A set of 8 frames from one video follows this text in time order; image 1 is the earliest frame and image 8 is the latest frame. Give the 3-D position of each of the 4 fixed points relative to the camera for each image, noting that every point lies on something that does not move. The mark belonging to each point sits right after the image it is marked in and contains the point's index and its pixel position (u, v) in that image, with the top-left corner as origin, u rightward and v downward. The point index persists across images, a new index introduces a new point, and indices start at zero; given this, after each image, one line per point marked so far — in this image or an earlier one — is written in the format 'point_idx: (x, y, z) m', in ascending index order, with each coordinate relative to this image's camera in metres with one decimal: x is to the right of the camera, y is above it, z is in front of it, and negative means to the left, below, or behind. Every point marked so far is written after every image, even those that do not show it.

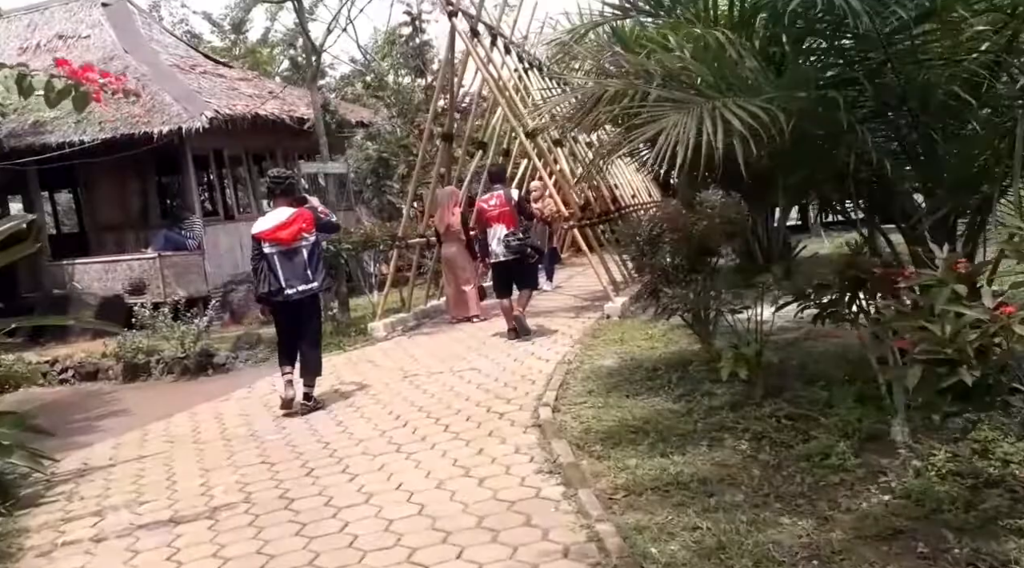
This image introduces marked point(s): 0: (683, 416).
0: (+1.0, -0.8, +4.7) m
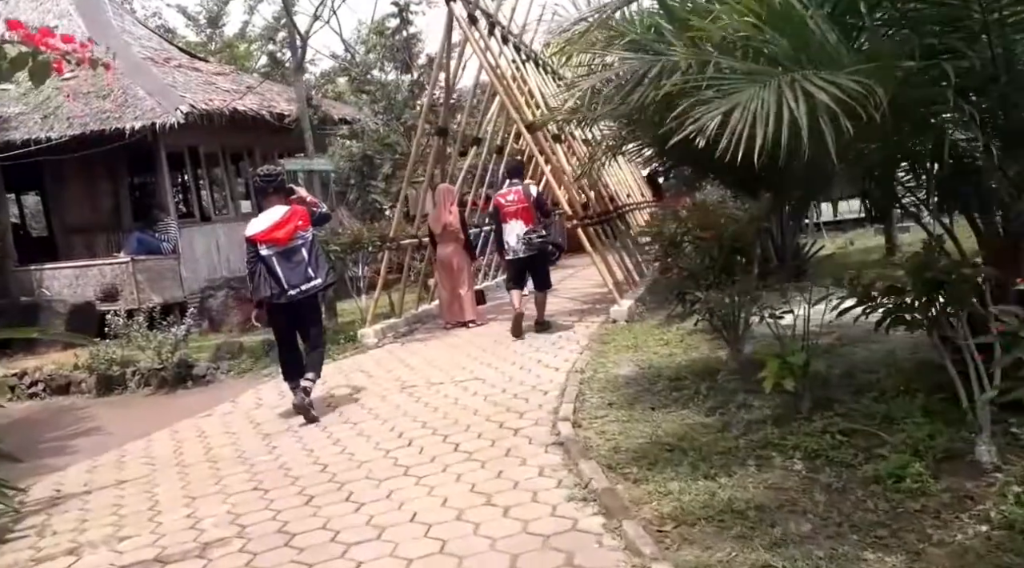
0: (+1.1, -0.8, +4.3) m
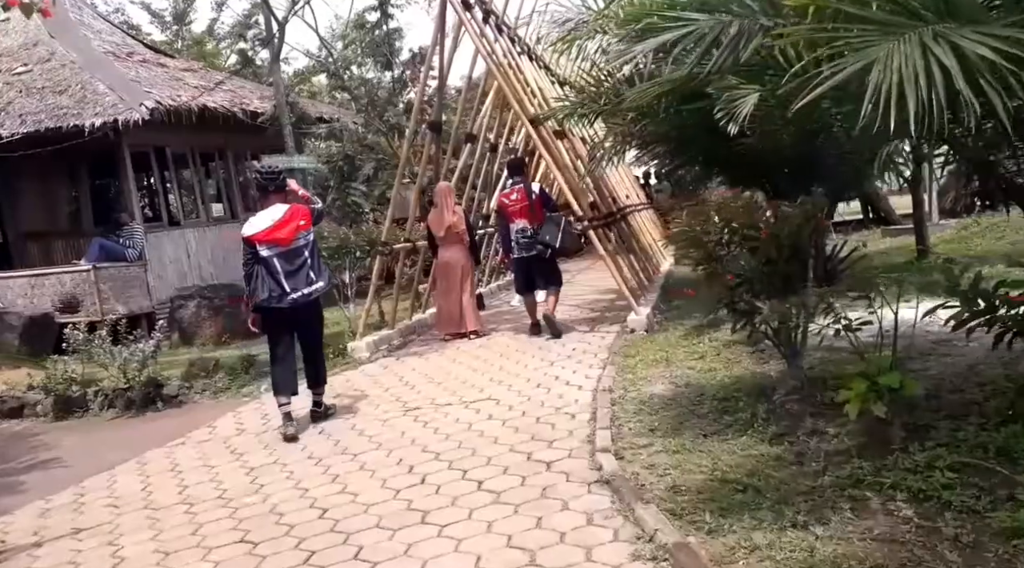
0: (+1.3, -0.8, +3.6) m
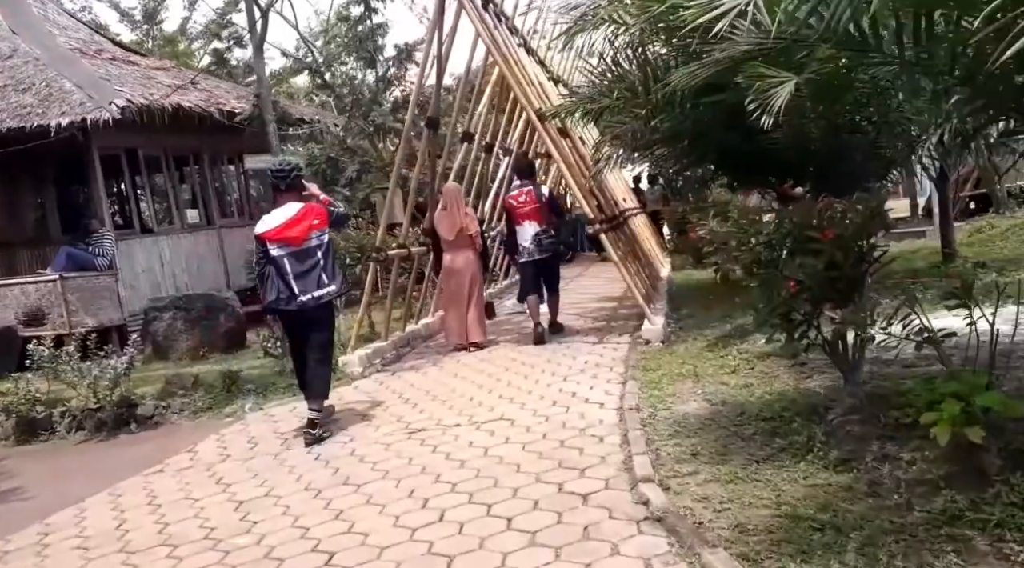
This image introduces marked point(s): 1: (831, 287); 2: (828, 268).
0: (+1.4, -0.8, +3.2) m
1: (+1.5, 0.0, +3.8) m
2: (+1.5, +0.1, +3.7) m
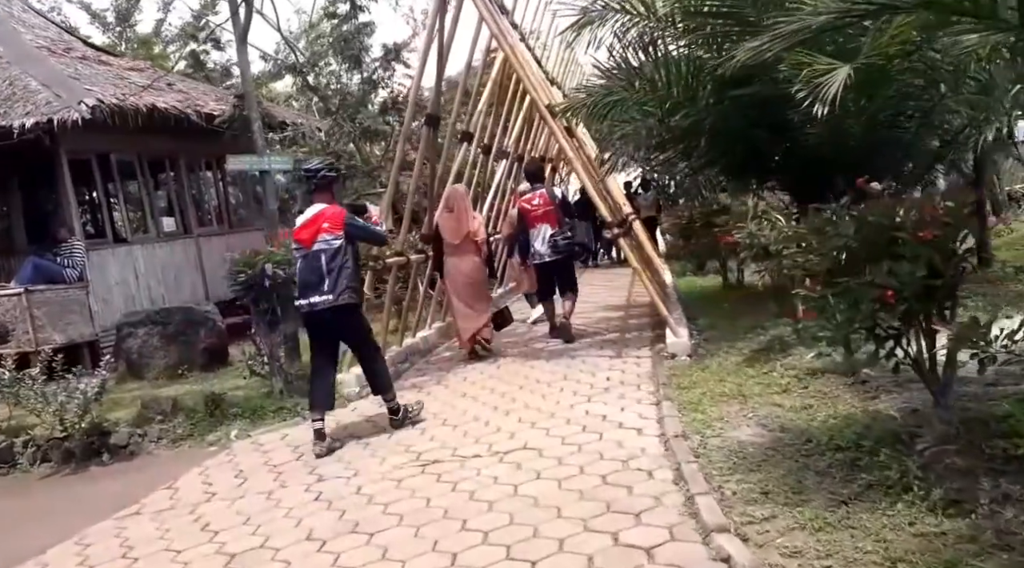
0: (+1.6, -0.9, +2.6) m
1: (+1.6, -0.1, +3.2) m
2: (+1.6, 0.0, +3.2) m
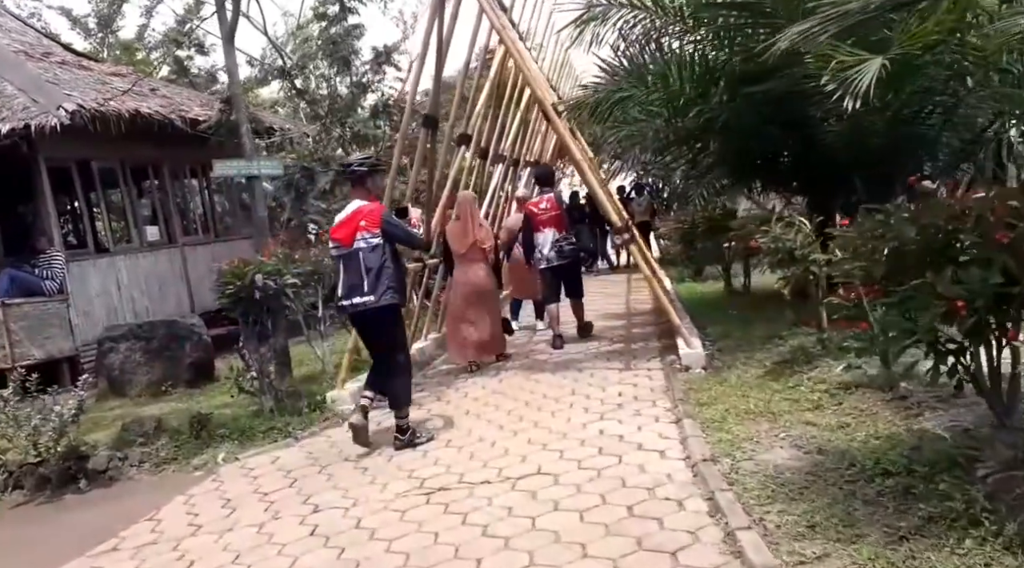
0: (+1.7, -0.9, +2.3) m
1: (+1.7, -0.1, +2.9) m
2: (+1.7, 0.0, +2.9) m
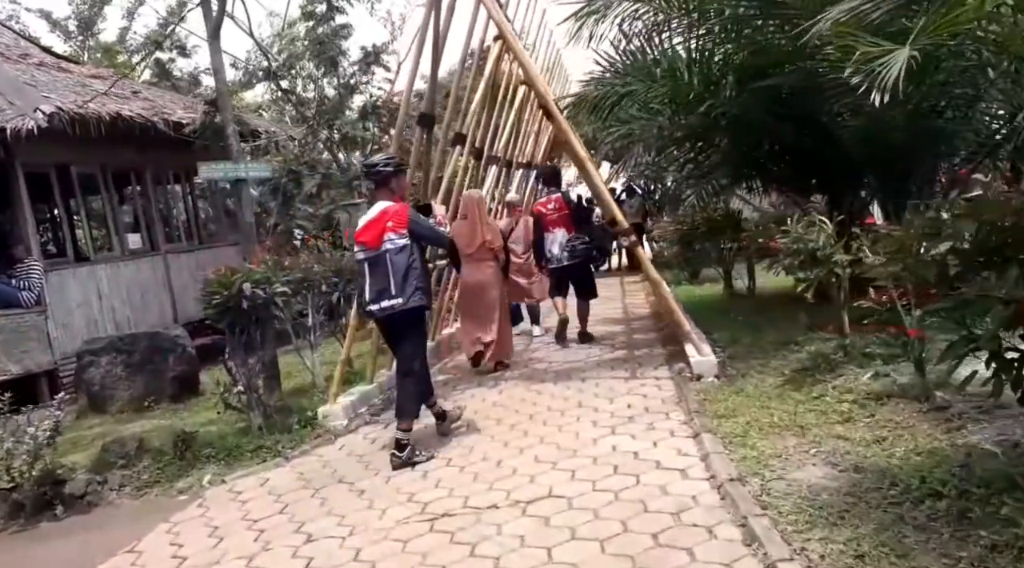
0: (+1.8, -0.9, +2.0) m
1: (+1.8, -0.1, +2.6) m
2: (+1.7, 0.0, +2.6) m
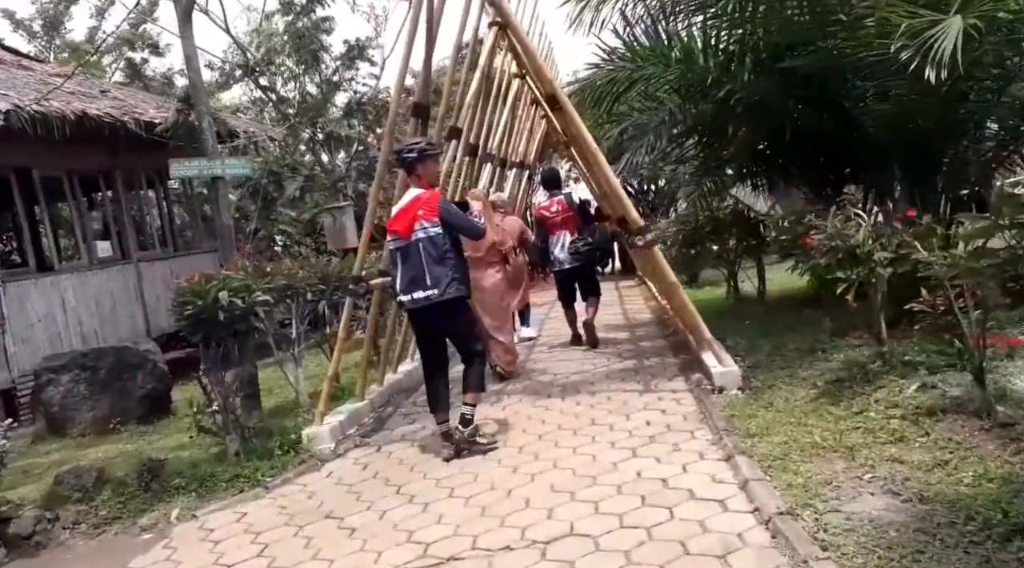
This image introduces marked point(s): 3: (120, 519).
0: (+1.9, -0.9, +1.6) m
1: (+1.8, -0.1, +2.2) m
2: (+1.8, 0.0, +2.2) m
3: (-2.2, -1.3, +4.6) m
